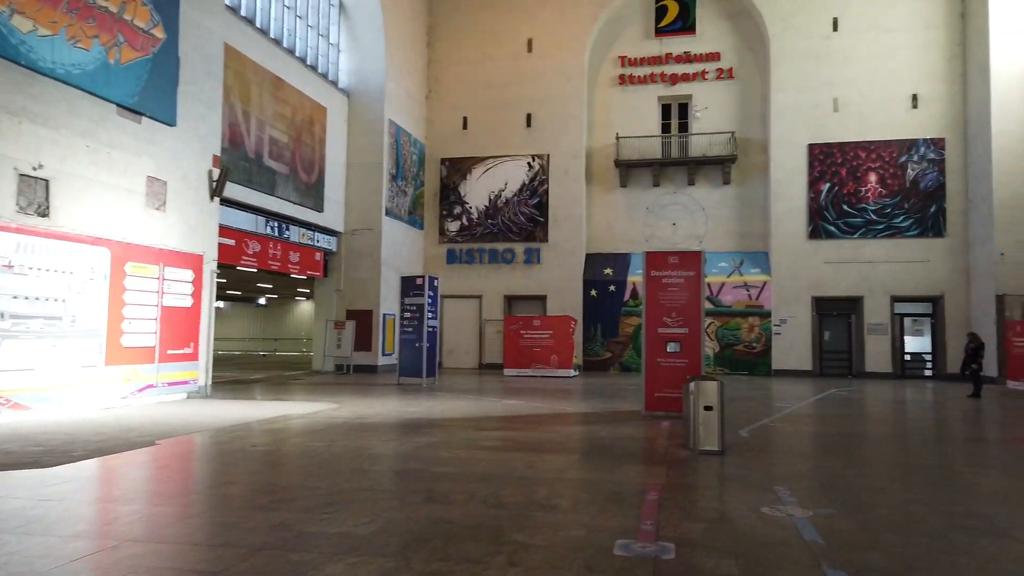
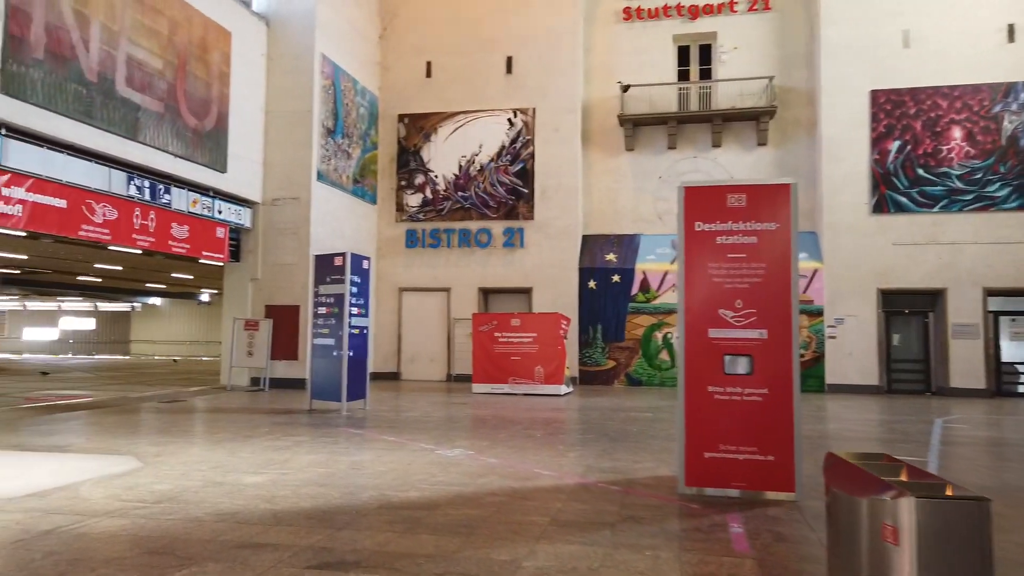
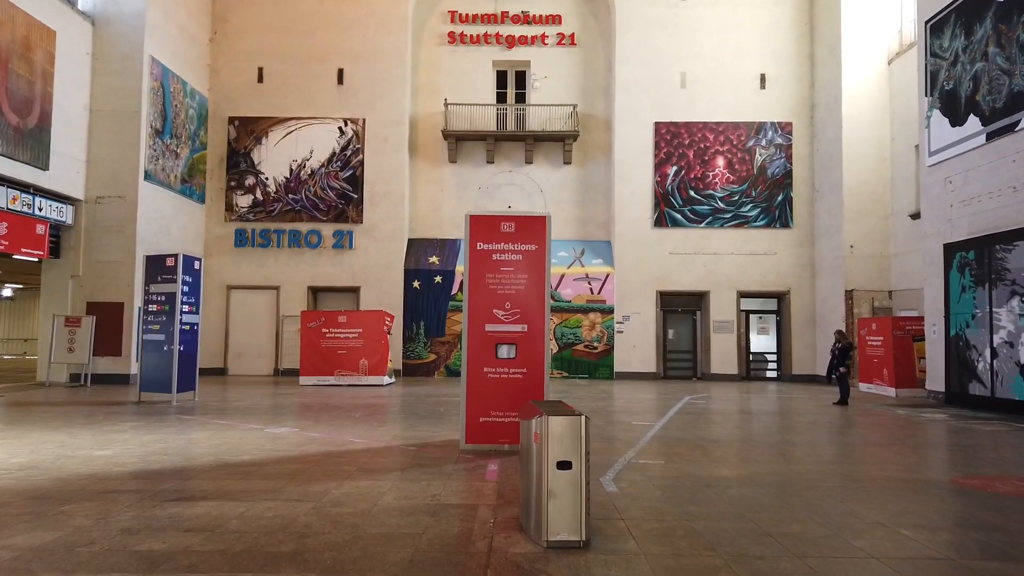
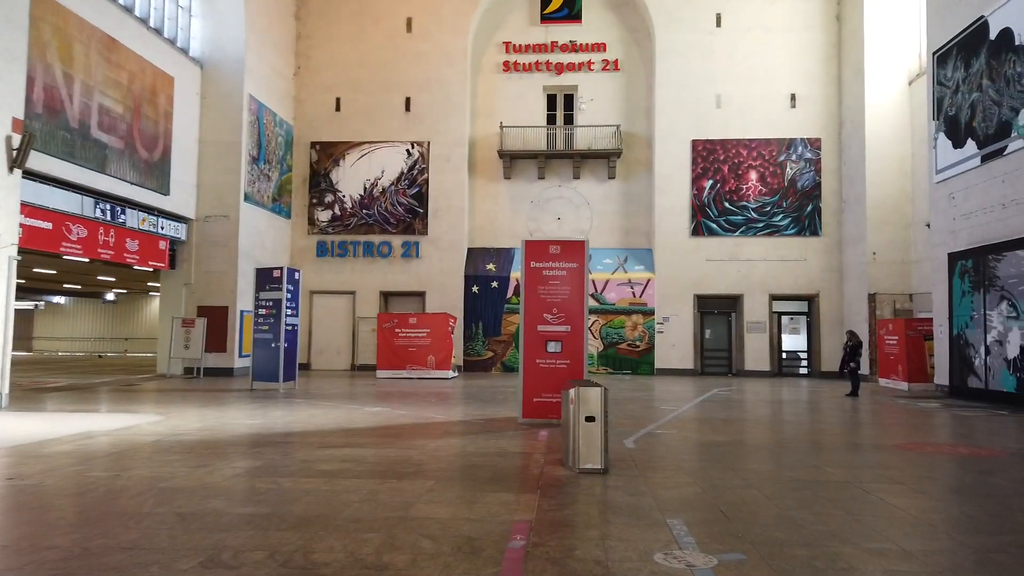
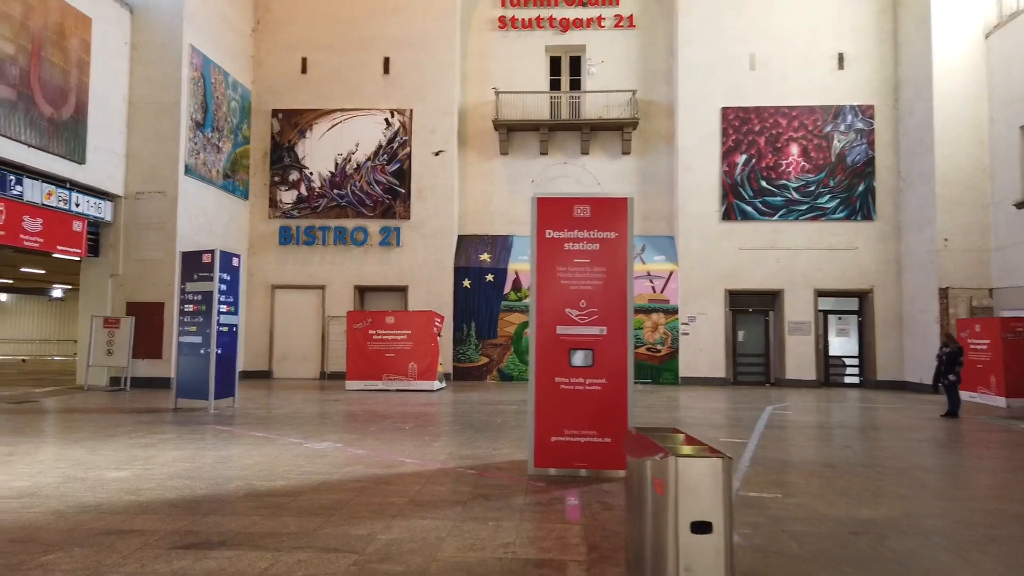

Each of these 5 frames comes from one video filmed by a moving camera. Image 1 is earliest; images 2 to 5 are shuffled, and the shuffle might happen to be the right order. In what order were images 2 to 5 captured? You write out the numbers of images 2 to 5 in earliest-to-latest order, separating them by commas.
4, 3, 5, 2
